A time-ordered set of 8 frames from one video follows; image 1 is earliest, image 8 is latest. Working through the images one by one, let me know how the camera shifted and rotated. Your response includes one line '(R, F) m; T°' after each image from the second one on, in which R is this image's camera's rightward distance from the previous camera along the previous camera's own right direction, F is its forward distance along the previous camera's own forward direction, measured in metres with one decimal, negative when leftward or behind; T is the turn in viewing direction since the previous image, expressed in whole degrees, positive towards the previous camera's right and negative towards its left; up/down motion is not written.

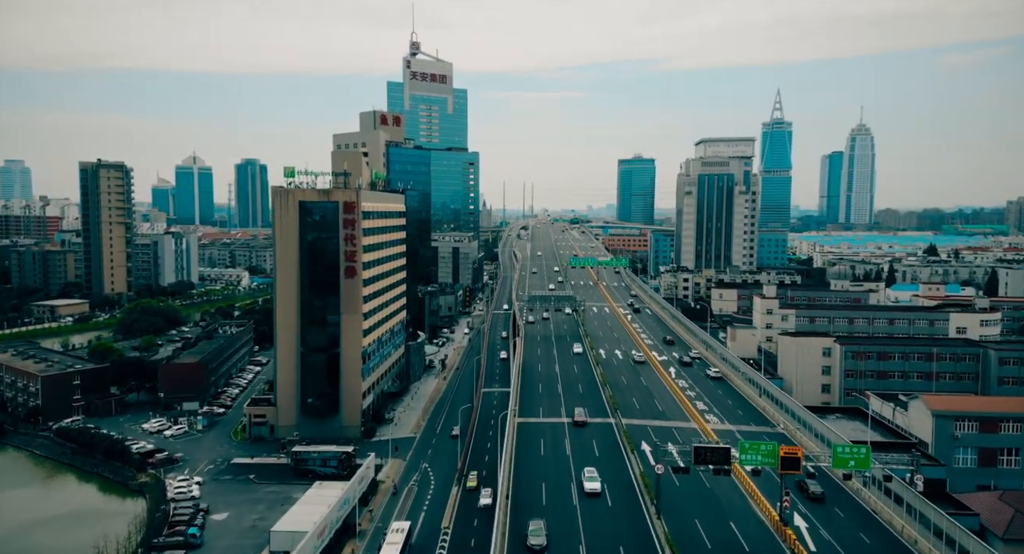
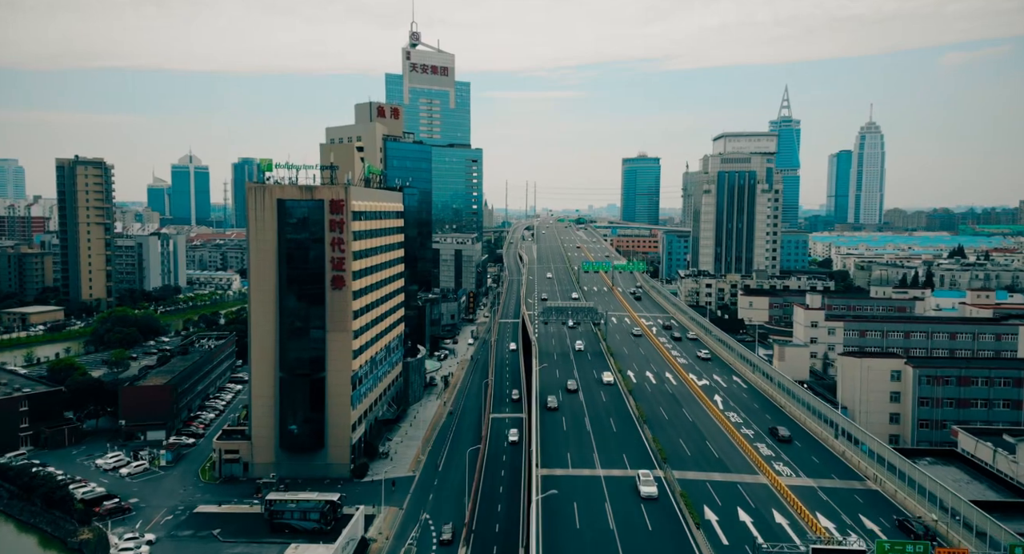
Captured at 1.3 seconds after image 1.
(-1.5, +11.2) m; 0°
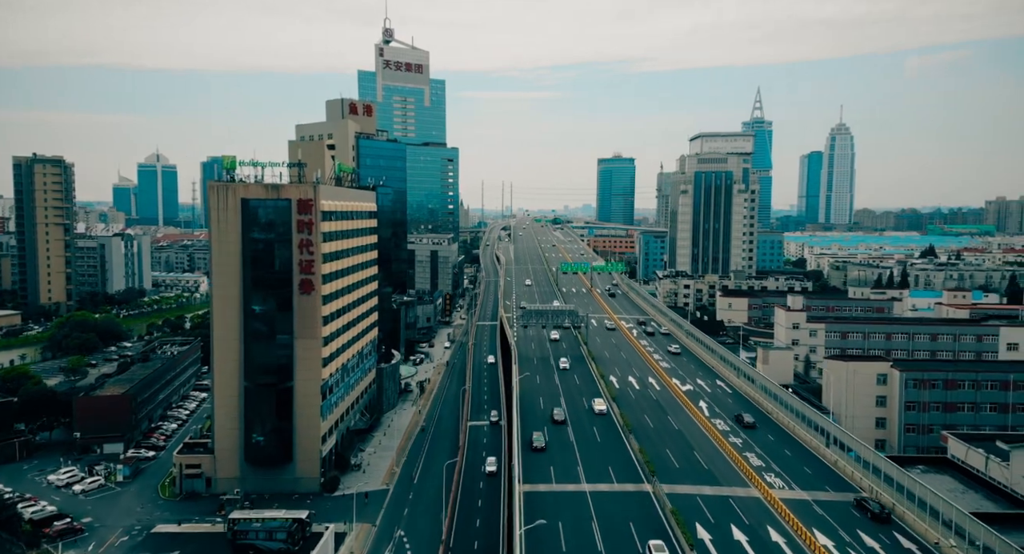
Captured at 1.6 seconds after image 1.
(-0.2, +2.6) m; +2°
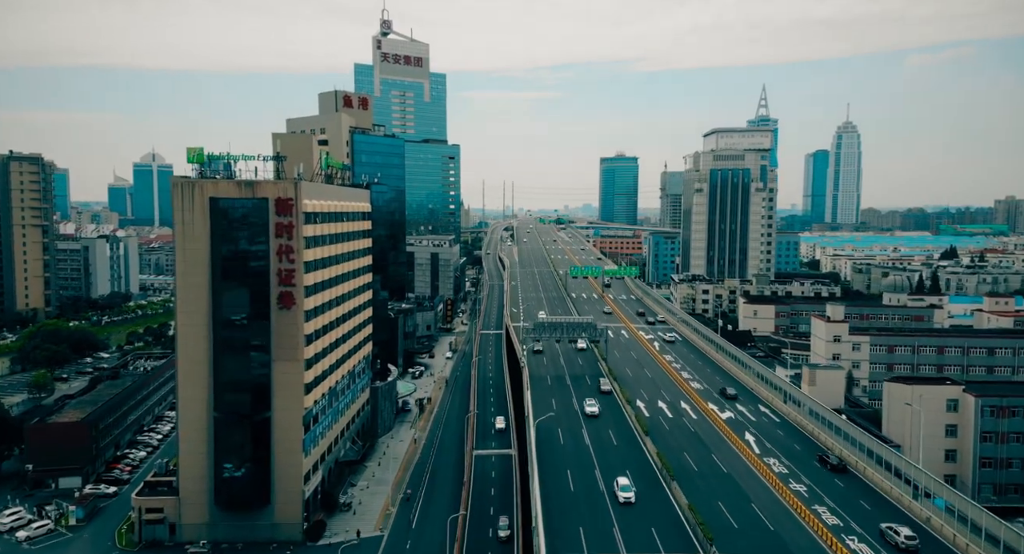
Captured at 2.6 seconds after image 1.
(-1.1, +8.7) m; 0°
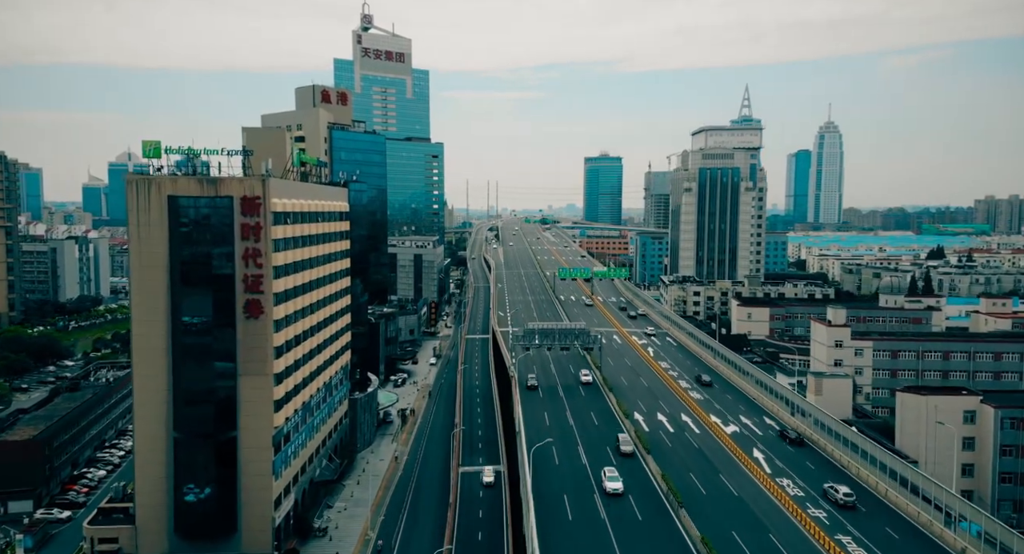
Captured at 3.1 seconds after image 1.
(-0.4, +4.2) m; +1°
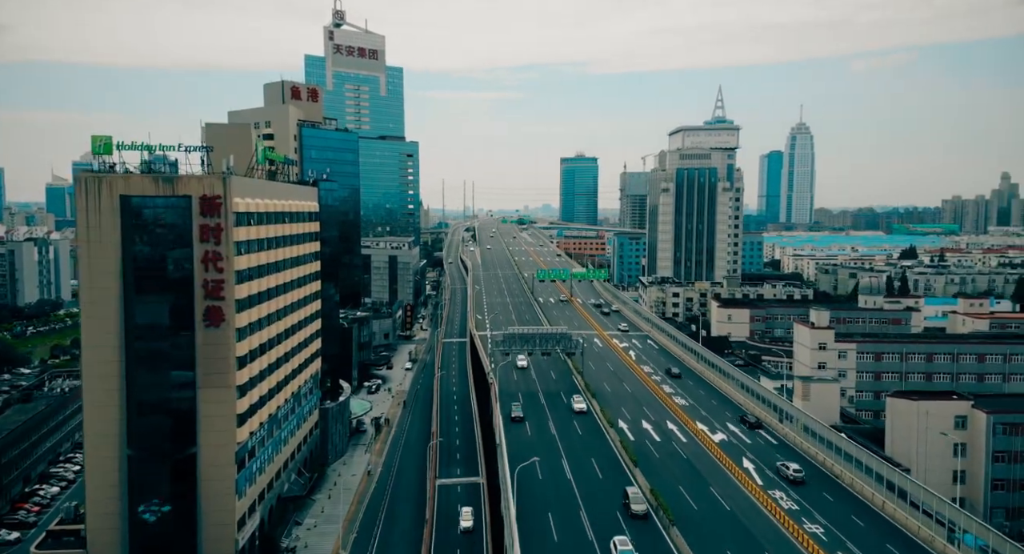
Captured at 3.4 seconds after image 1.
(-0.2, +2.5) m; +2°
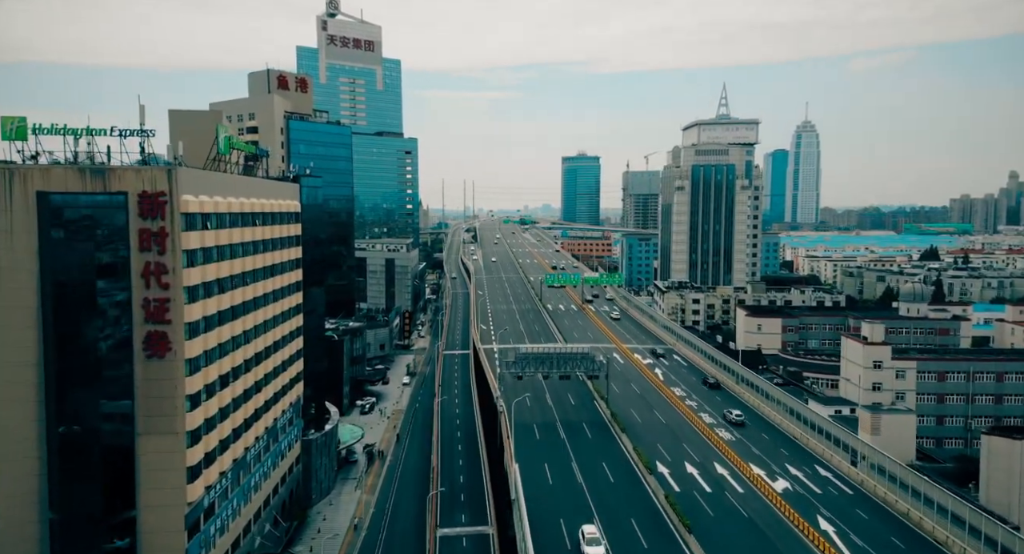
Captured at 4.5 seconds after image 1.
(-1.2, +9.1) m; 0°
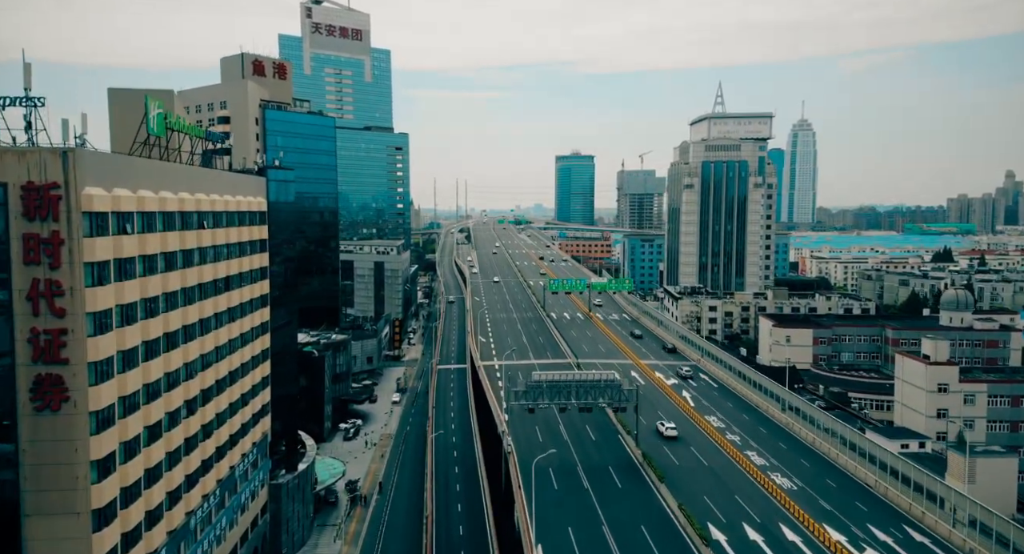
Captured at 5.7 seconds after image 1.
(-1.3, +9.3) m; +1°
